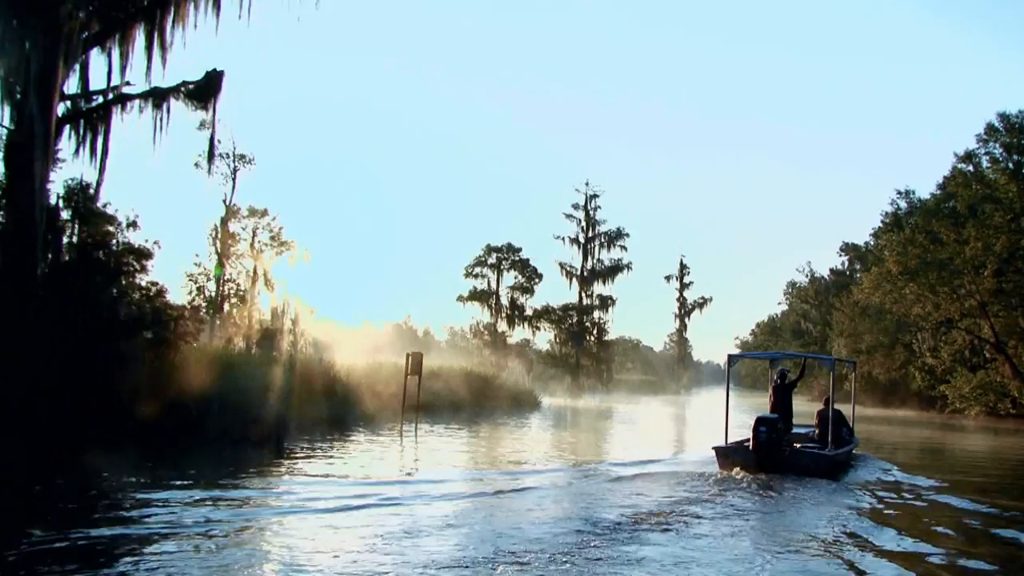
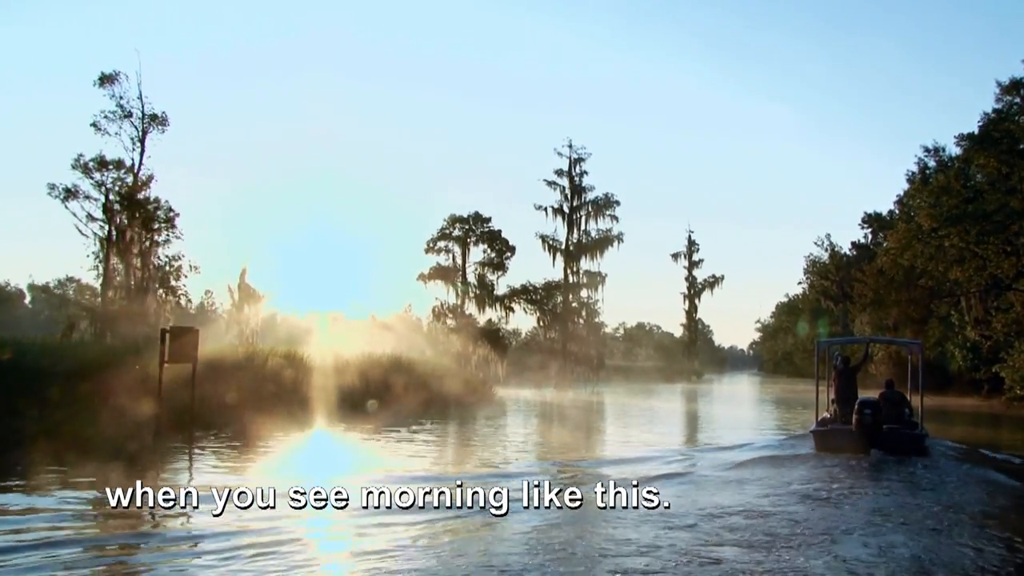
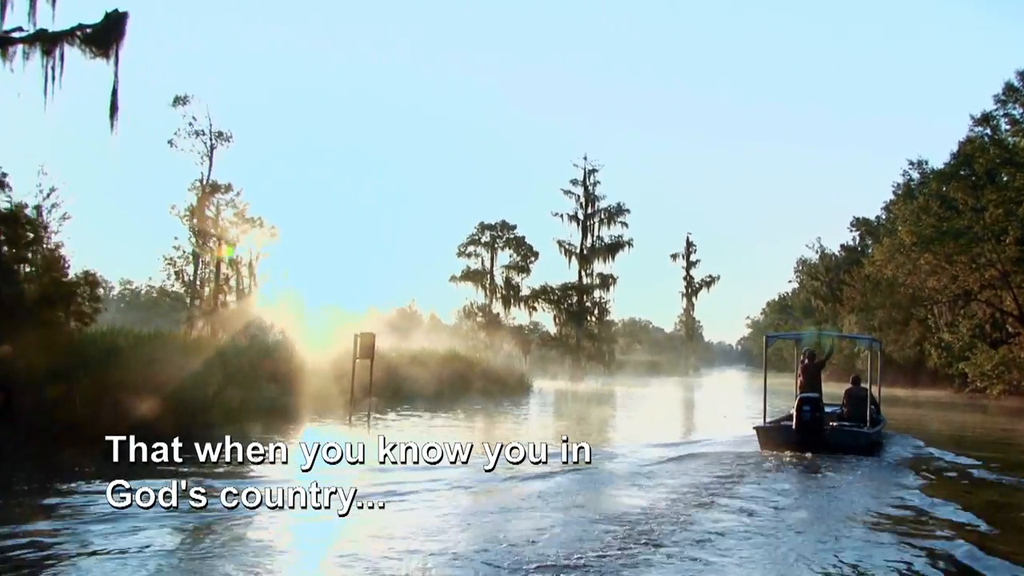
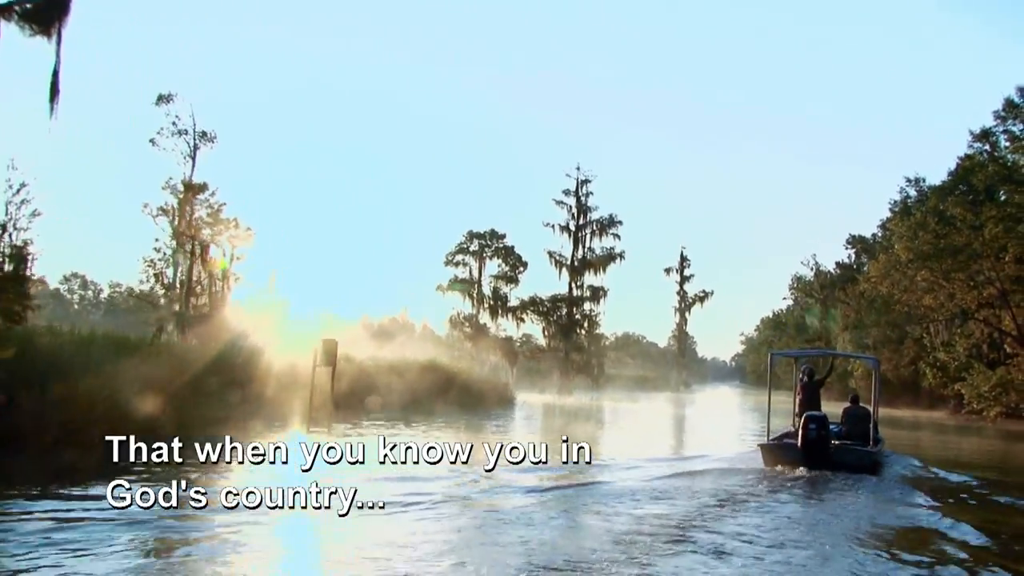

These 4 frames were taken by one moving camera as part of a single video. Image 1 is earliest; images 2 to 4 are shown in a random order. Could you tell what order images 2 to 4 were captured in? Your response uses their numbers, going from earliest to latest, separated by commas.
3, 4, 2
